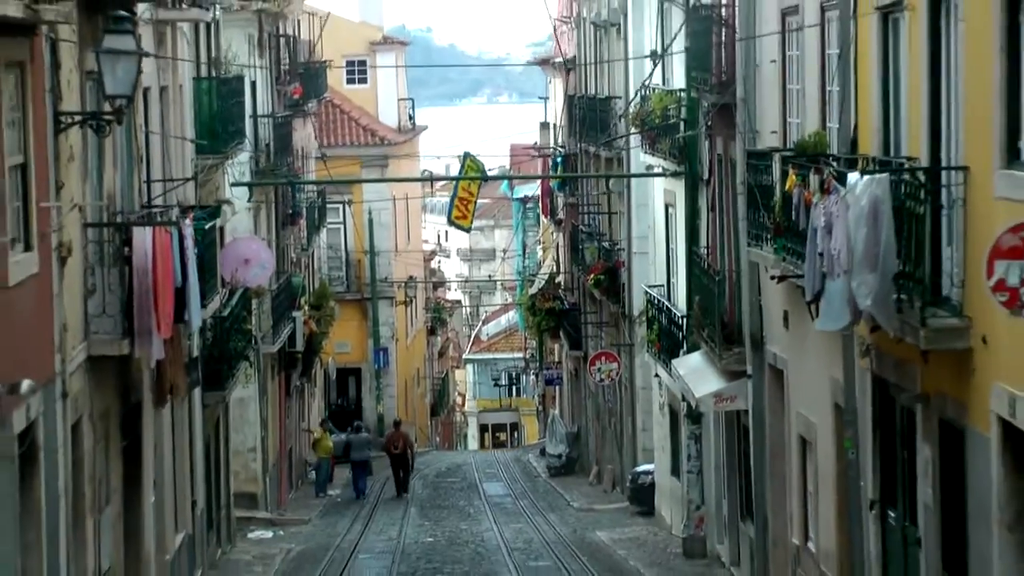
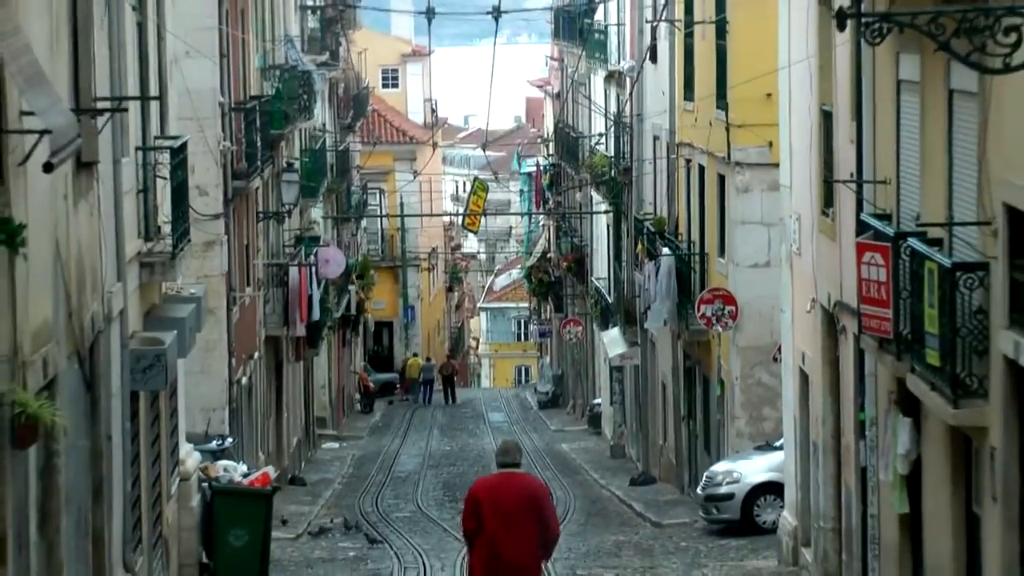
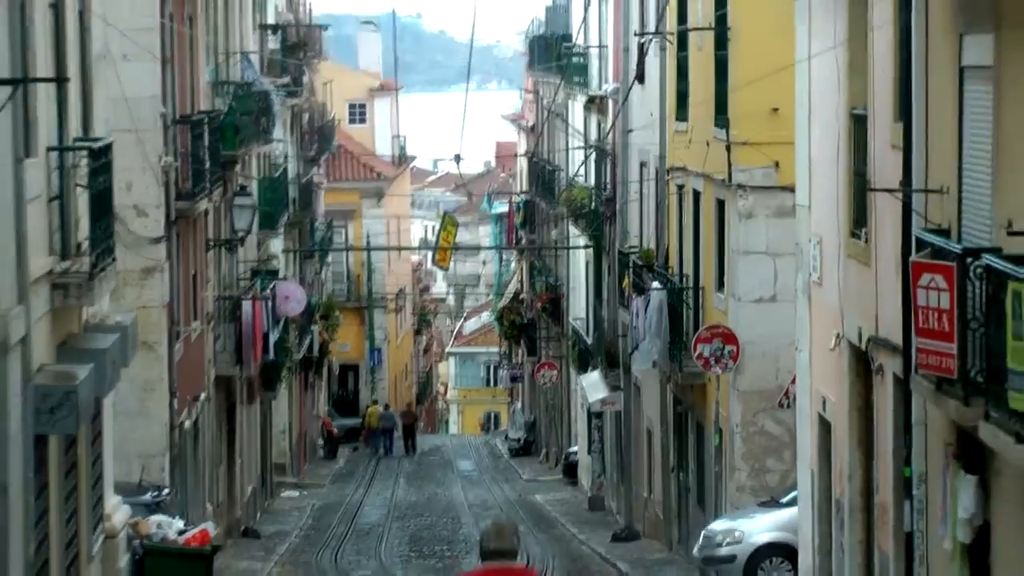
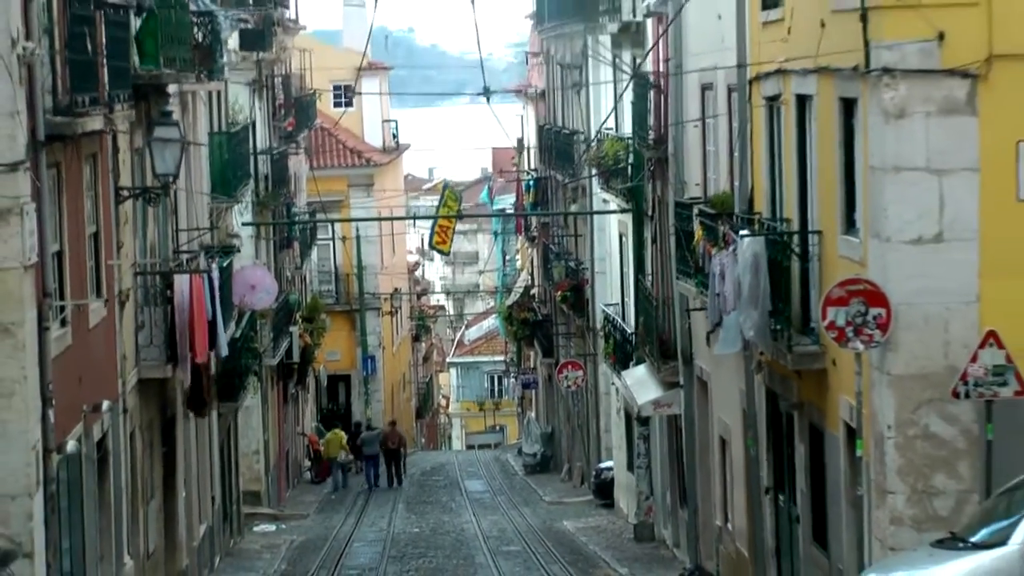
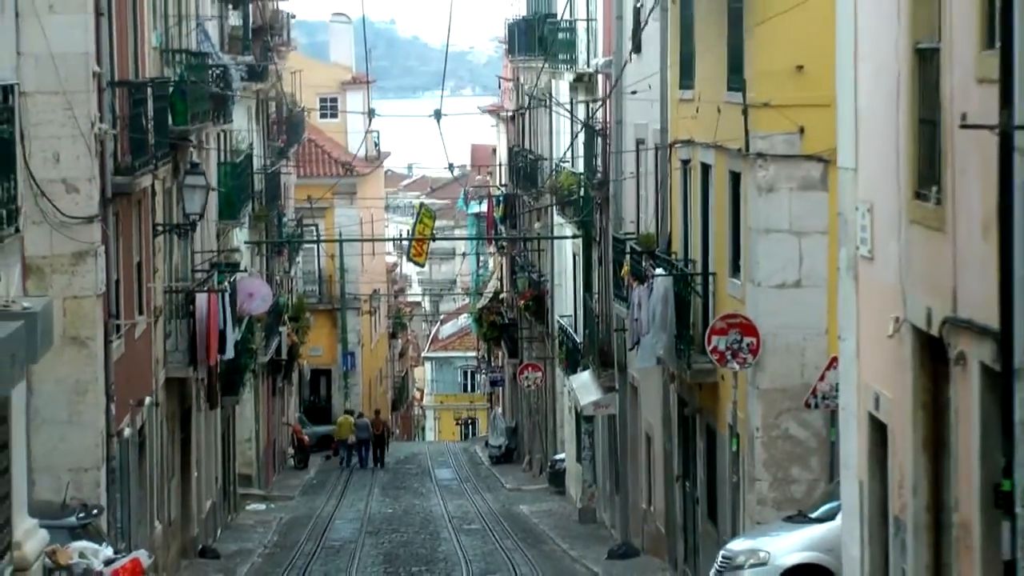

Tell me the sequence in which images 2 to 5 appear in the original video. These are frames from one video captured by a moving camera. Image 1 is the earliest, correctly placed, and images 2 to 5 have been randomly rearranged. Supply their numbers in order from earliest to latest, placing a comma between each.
4, 5, 3, 2
